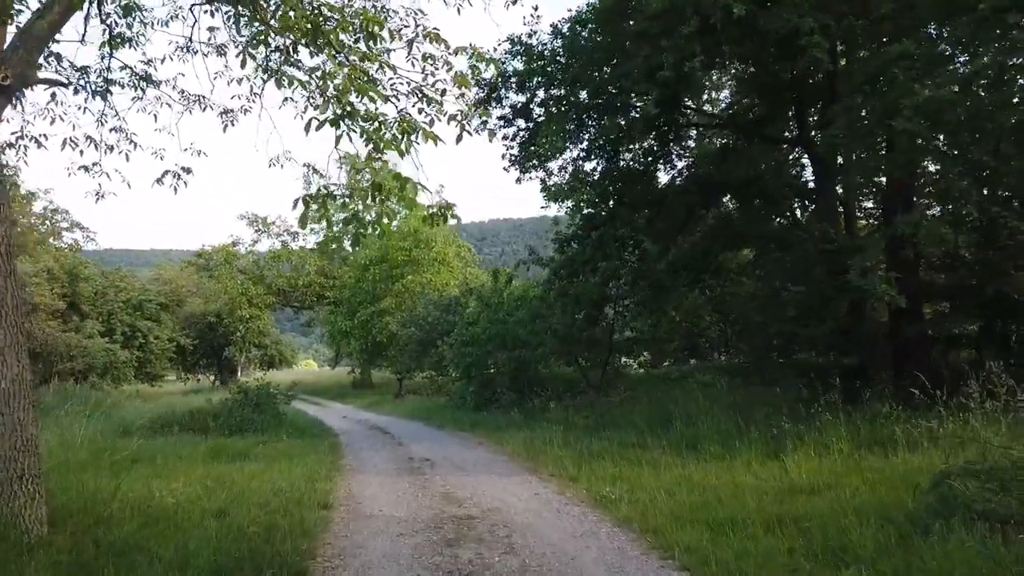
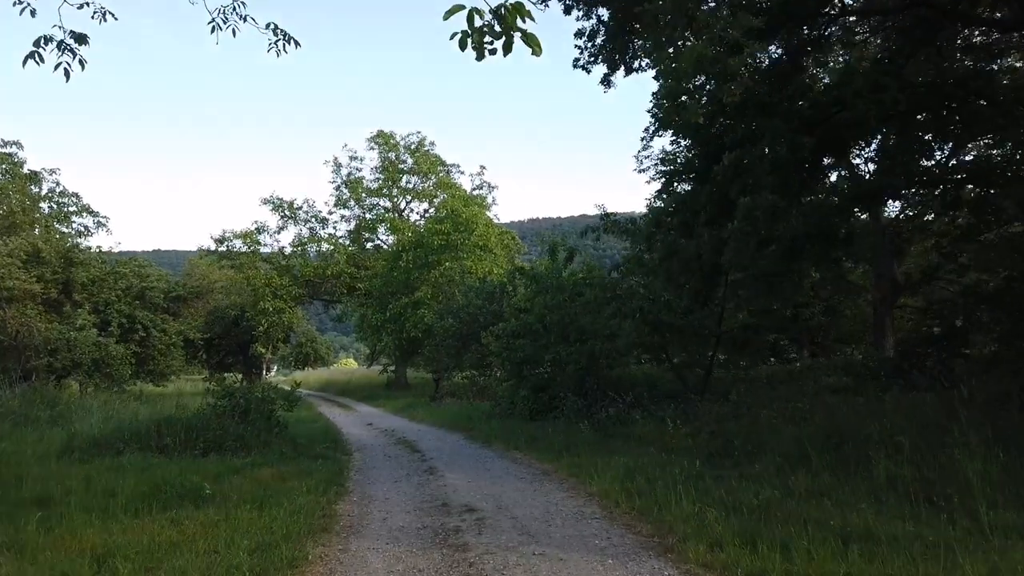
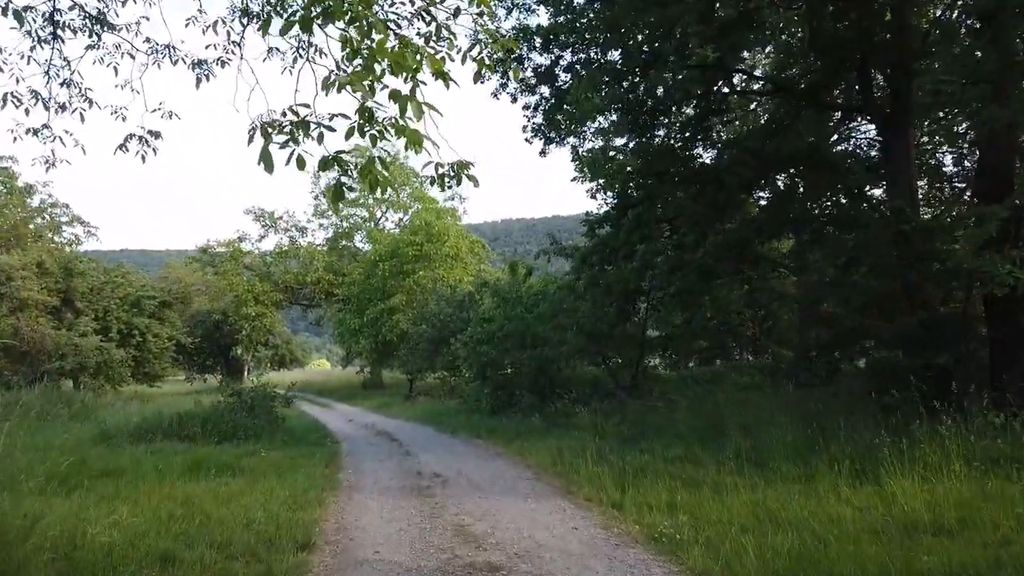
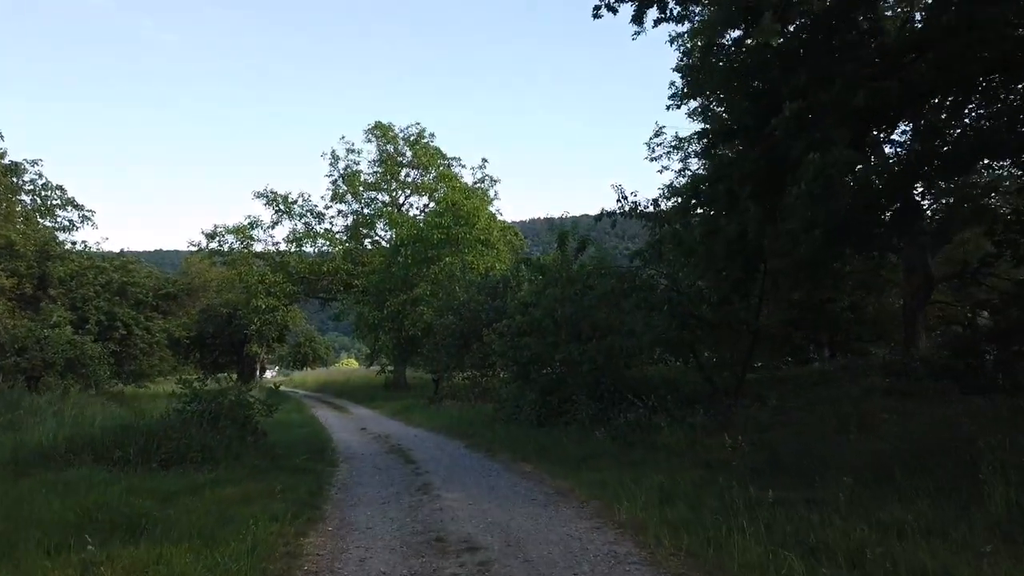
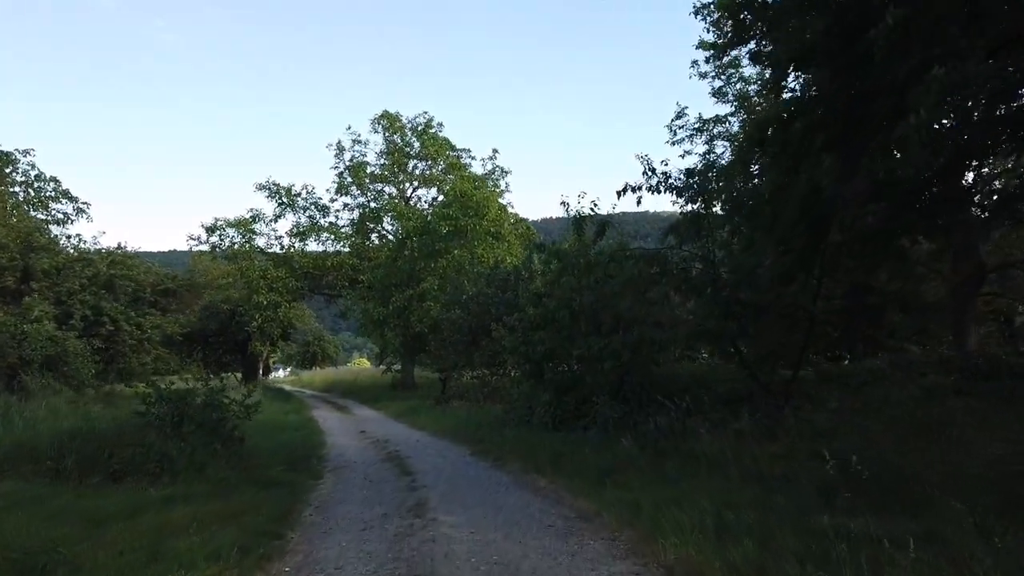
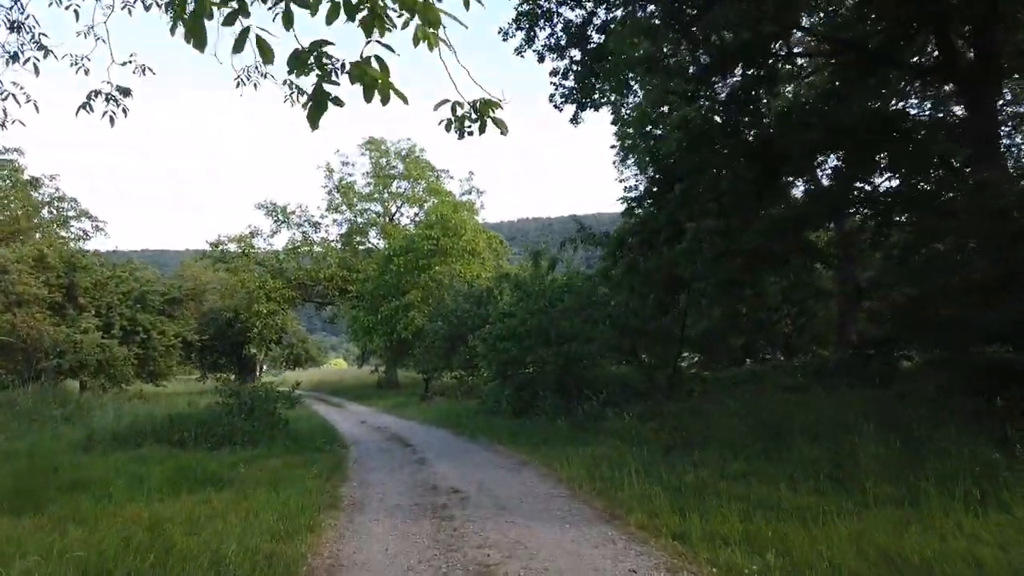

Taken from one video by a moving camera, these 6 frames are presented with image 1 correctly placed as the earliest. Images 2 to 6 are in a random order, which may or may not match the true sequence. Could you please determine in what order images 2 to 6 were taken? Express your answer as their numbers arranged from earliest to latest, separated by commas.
3, 6, 2, 4, 5
